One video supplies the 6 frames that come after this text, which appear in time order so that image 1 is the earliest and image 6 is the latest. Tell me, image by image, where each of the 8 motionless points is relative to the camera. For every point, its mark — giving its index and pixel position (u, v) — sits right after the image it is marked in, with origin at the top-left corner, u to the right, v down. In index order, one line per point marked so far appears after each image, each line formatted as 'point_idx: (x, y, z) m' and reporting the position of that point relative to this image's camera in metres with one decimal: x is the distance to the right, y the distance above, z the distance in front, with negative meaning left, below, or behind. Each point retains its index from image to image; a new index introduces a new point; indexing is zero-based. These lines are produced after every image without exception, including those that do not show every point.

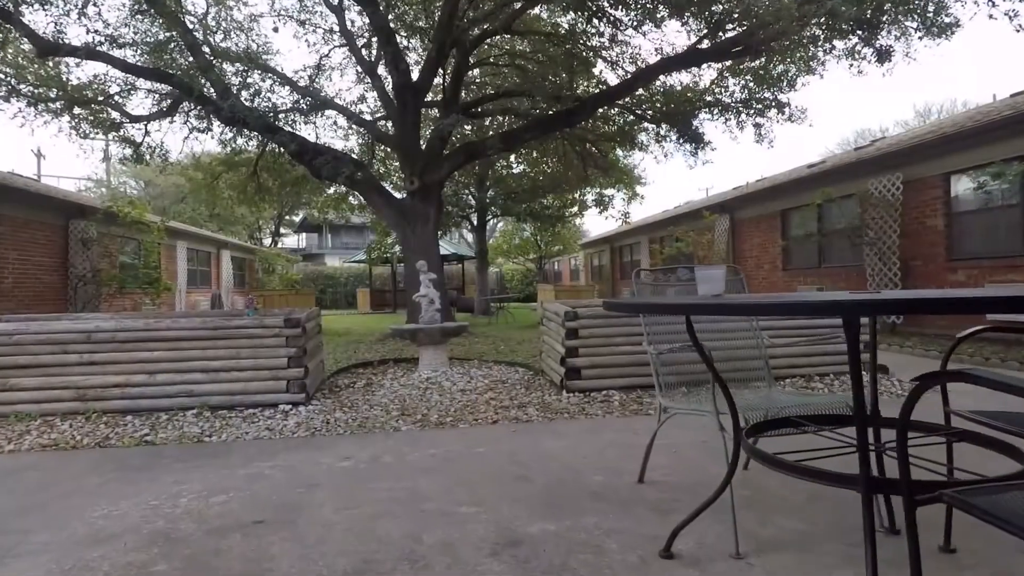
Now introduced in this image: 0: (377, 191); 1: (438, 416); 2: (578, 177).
0: (-2.0, +1.5, +8.6) m
1: (-0.5, -0.9, +3.9) m
2: (+1.5, +2.4, +13.1) m
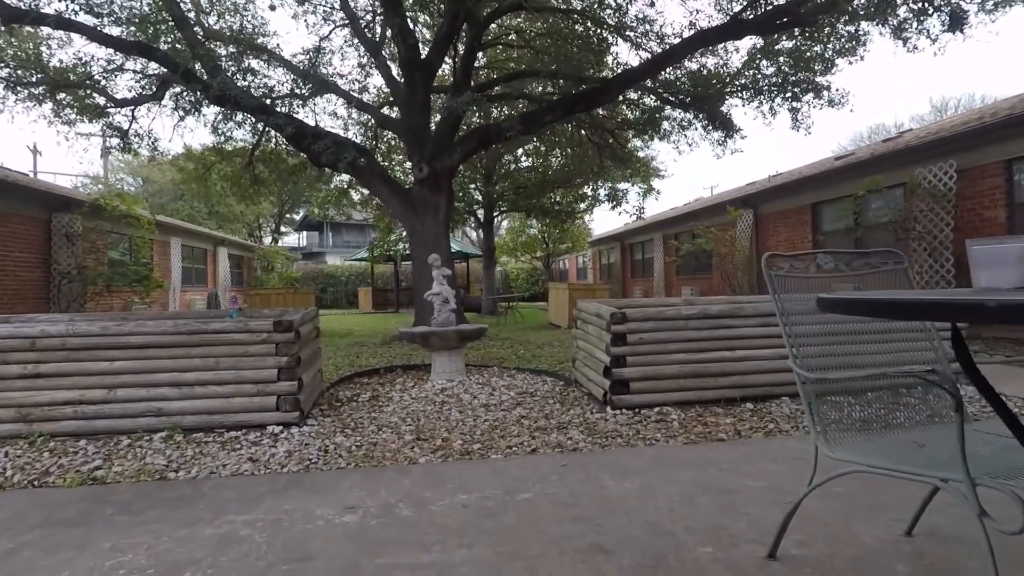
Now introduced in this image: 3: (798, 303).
0: (-1.8, +1.5, +7.8) m
1: (-0.3, -0.9, +3.2) m
2: (+1.8, +2.5, +12.3) m
3: (+0.9, 0.0, +1.8) m
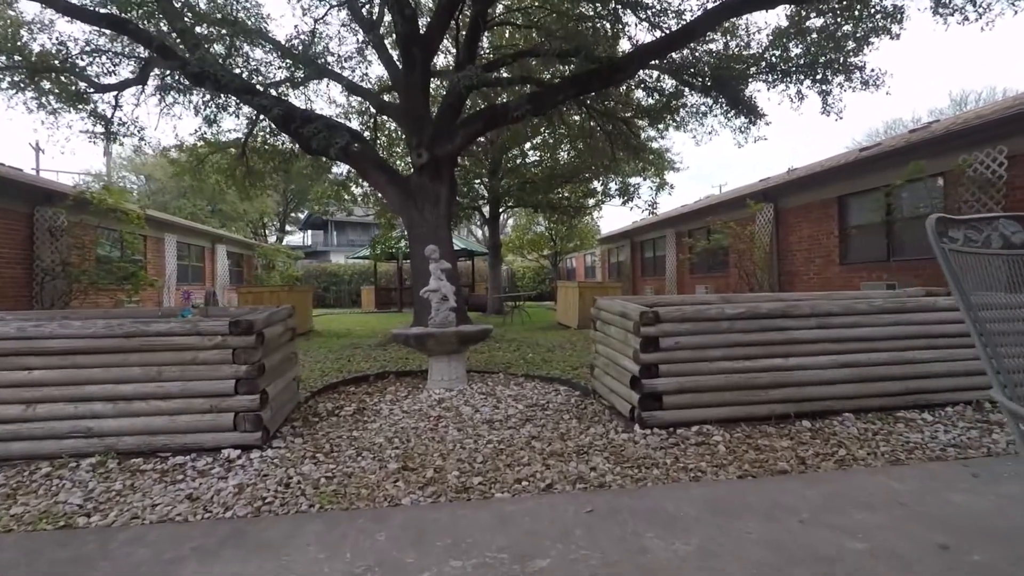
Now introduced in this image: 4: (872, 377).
0: (-1.7, +1.5, +7.2) m
1: (-0.2, -0.8, +2.6) m
2: (+1.9, +2.5, +11.6) m
3: (+1.0, 0.0, +1.2) m
4: (+2.1, -0.5, +3.3) m
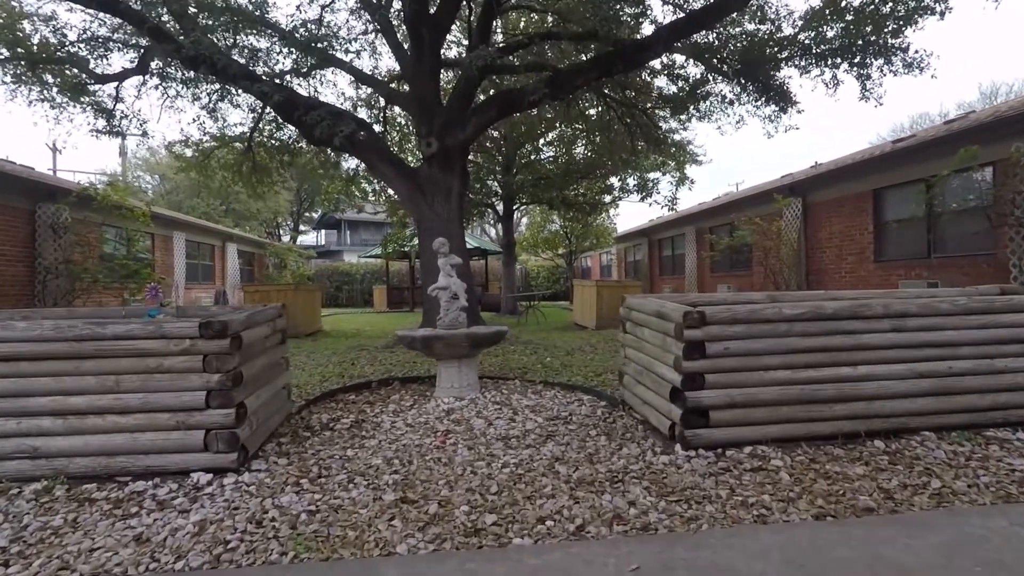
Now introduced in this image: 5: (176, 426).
0: (-1.5, +1.5, +6.8) m
1: (-0.2, -0.8, +2.1) m
2: (+2.2, +2.5, +11.1) m
3: (+1.0, 0.0, +0.7) m
4: (+2.2, -0.5, +2.8) m
5: (-1.4, -0.6, +2.4) m
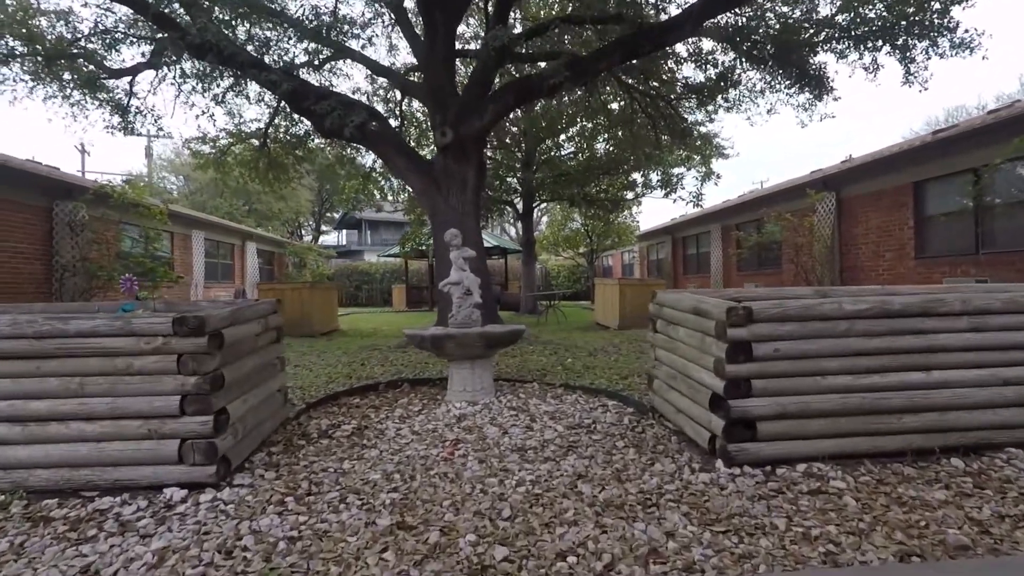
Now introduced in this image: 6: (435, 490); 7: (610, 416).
0: (-1.3, +1.6, +6.5) m
1: (-0.1, -0.8, +1.8) m
2: (+2.5, +2.6, +10.7) m
3: (+1.0, 0.0, +0.3) m
4: (+2.3, -0.5, +2.4) m
5: (-1.3, -0.5, +2.1) m
6: (-0.3, -0.8, +2.2) m
7: (+0.5, -0.7, +3.2) m
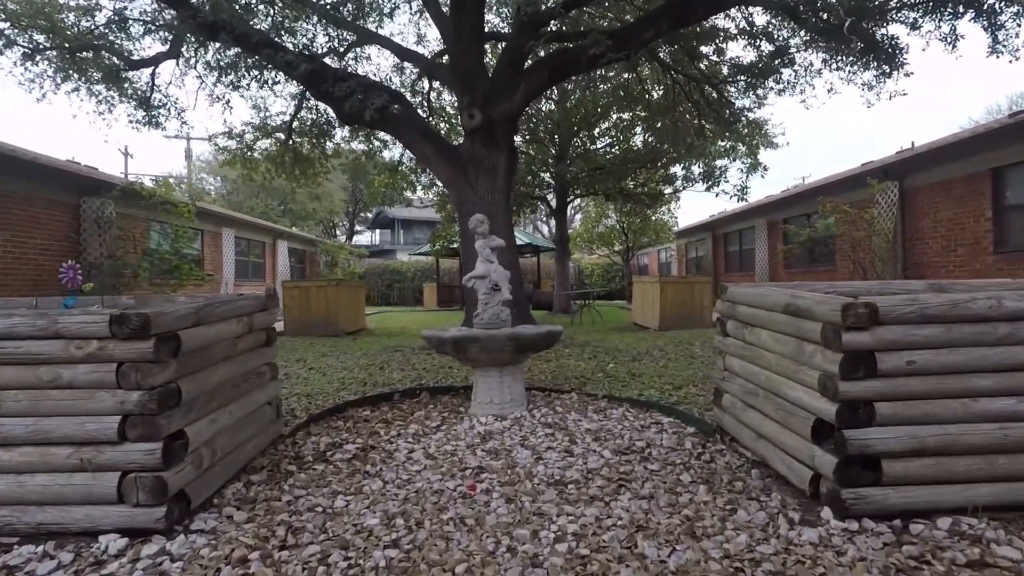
0: (-0.9, +1.6, +6.0) m
1: (0.0, -0.7, +1.2) m
2: (+3.1, +2.6, +10.0) m
3: (+1.0, +0.1, -0.3) m
4: (+2.4, -0.4, +1.7) m
5: (-1.2, -0.5, +1.6) m
6: (-0.2, -0.7, +1.6) m
7: (+0.7, -0.7, +2.6) m
